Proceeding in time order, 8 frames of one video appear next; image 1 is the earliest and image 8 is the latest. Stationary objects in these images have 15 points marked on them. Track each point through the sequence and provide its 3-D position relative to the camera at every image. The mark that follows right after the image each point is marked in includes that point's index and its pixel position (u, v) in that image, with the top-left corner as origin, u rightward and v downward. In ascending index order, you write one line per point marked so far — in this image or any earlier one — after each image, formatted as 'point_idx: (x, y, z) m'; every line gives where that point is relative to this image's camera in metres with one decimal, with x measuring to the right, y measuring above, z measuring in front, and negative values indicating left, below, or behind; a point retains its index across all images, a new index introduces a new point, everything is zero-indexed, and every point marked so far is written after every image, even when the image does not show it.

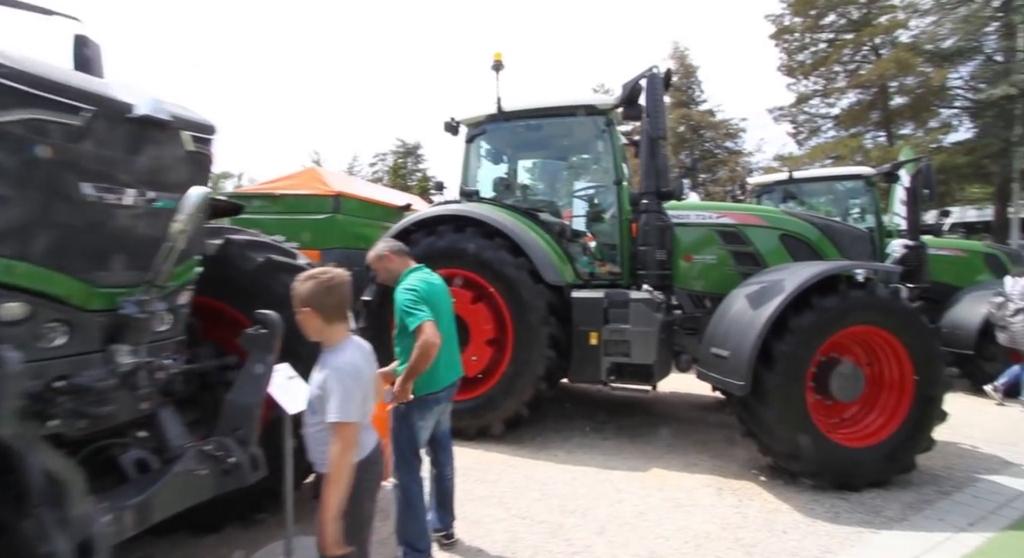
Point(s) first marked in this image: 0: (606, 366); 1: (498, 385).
0: (+0.6, -0.6, +3.6) m
1: (-0.1, -0.8, +3.8) m
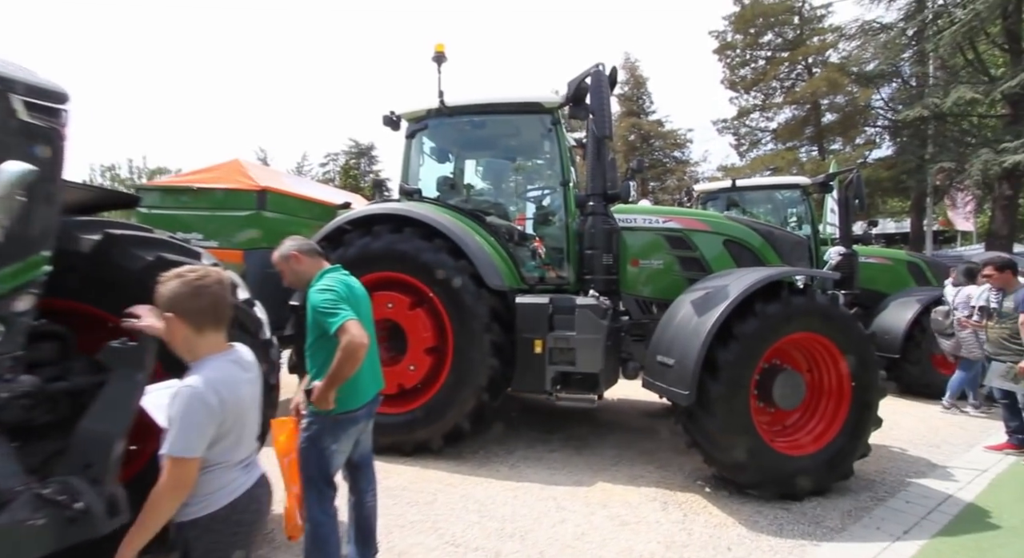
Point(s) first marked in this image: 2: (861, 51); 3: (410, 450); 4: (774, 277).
0: (+0.3, -0.6, +3.5) m
1: (-0.5, -0.8, +3.6) m
2: (+10.7, +7.1, +16.4) m
3: (-0.7, -1.2, +3.6) m
4: (+1.5, 0.0, +3.1) m
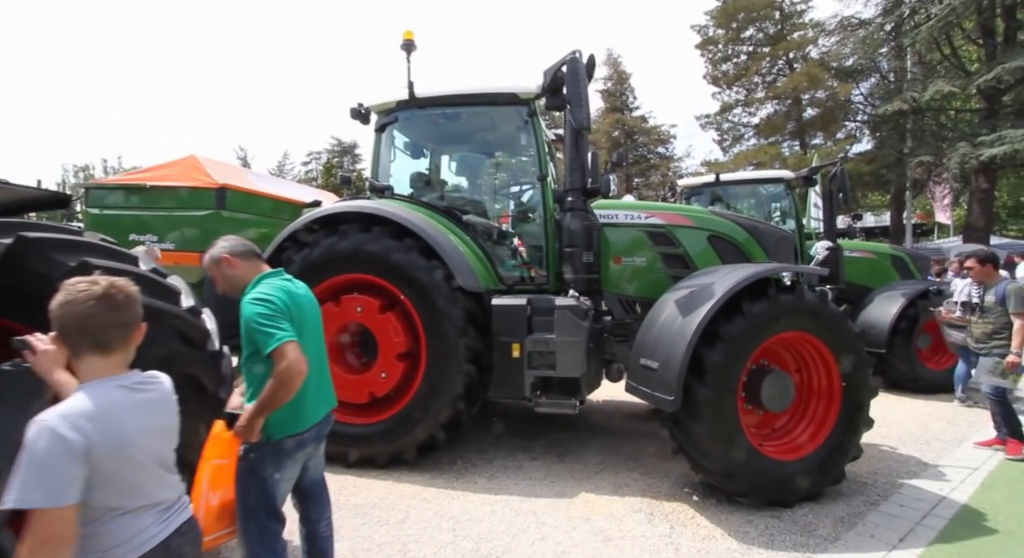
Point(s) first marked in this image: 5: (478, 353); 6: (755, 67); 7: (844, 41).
0: (+0.1, -0.6, +3.3) m
1: (-0.6, -0.8, +3.4) m
2: (+10.2, +7.2, +16.5) m
3: (-0.8, -1.2, +3.4) m
4: (+1.4, 0.0, +2.9) m
5: (-0.2, -0.5, +3.3) m
6: (+8.0, +7.2, +17.7) m
7: (+10.2, +7.4, +16.5) m
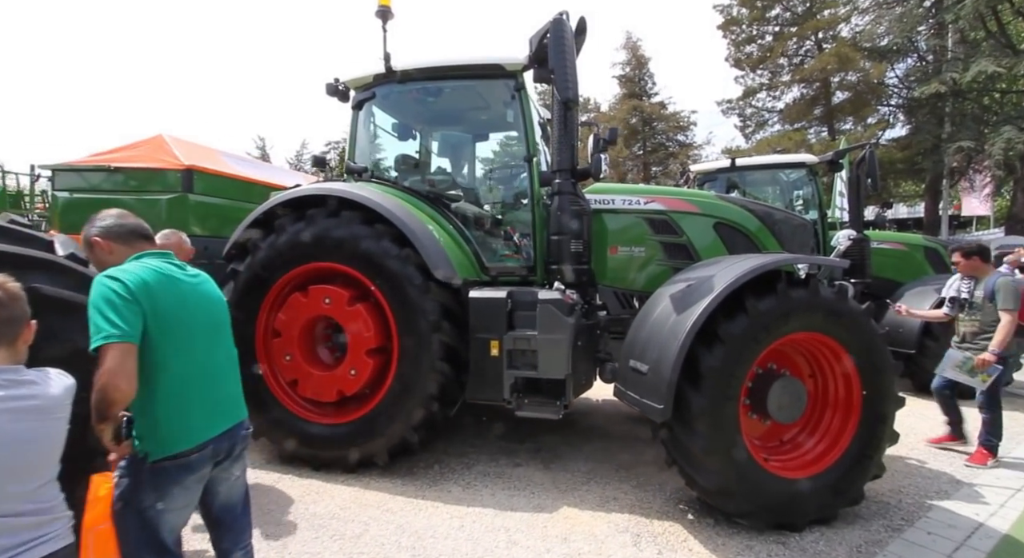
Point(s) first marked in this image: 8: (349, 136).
0: (0.0, -0.6, +3.0) m
1: (-0.8, -0.7, +3.1) m
2: (+10.6, +7.4, +15.6) m
3: (-1.0, -1.1, +3.2) m
4: (+1.2, +0.1, +2.6) m
5: (-0.3, -0.4, +3.0) m
6: (+8.5, +7.4, +16.9) m
7: (+10.7, +7.6, +15.6) m
8: (-1.2, +1.0, +3.8) m
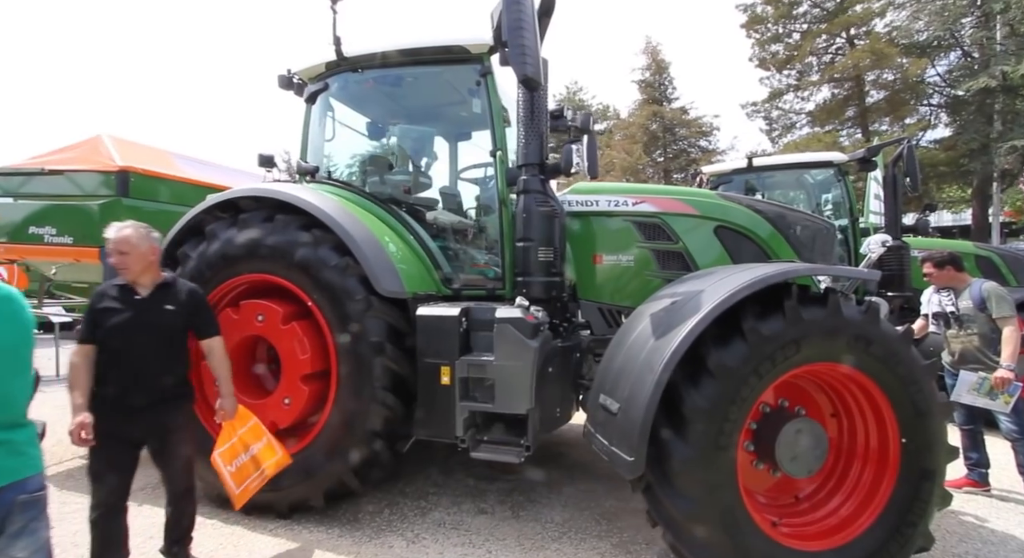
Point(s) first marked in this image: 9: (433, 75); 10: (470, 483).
0: (-0.2, -0.6, +2.5) m
1: (-1.0, -0.8, +2.7) m
2: (+11.1, +7.1, +14.7) m
3: (-1.2, -1.2, +2.7) m
4: (+1.0, 0.0, +2.0) m
5: (-0.5, -0.5, +2.6) m
6: (+9.0, +7.0, +16.1) m
7: (+11.1, +7.3, +14.7) m
8: (-1.4, +1.0, +3.5) m
9: (-0.5, +1.2, +3.1) m
10: (-0.2, -1.2, +3.2) m
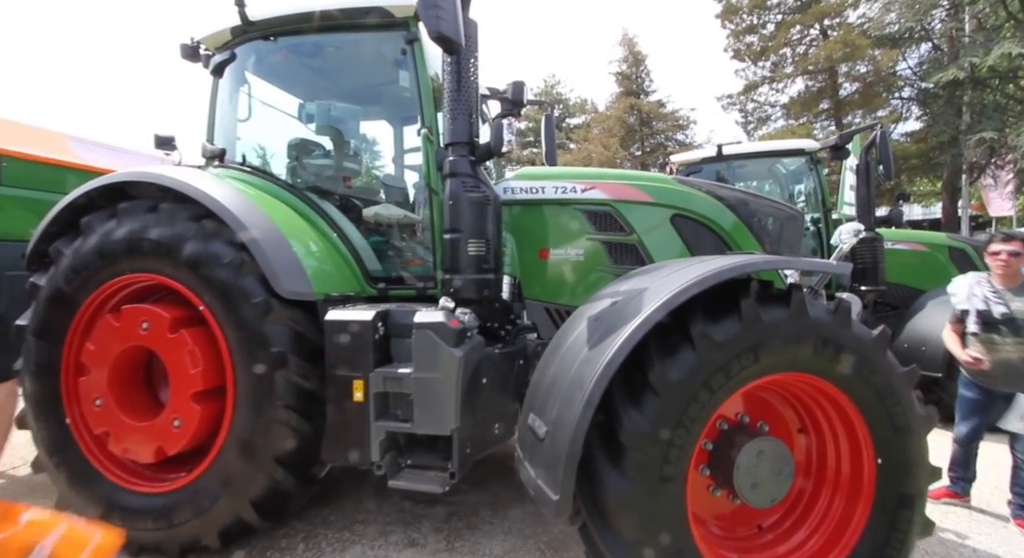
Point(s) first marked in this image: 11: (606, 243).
0: (-0.5, -0.6, +2.1) m
1: (-1.3, -0.8, +2.3) m
2: (+10.3, +7.3, +14.7) m
3: (-1.5, -1.2, +2.4) m
4: (+0.7, 0.0, +1.7) m
5: (-0.8, -0.5, +2.2) m
6: (+8.2, +7.2, +16.0) m
7: (+10.3, +7.5, +14.7) m
8: (-1.7, +1.0, +3.0) m
9: (-0.8, +1.2, +2.7) m
10: (-0.6, -1.2, +2.8) m
11: (+0.5, +0.2, +2.7) m
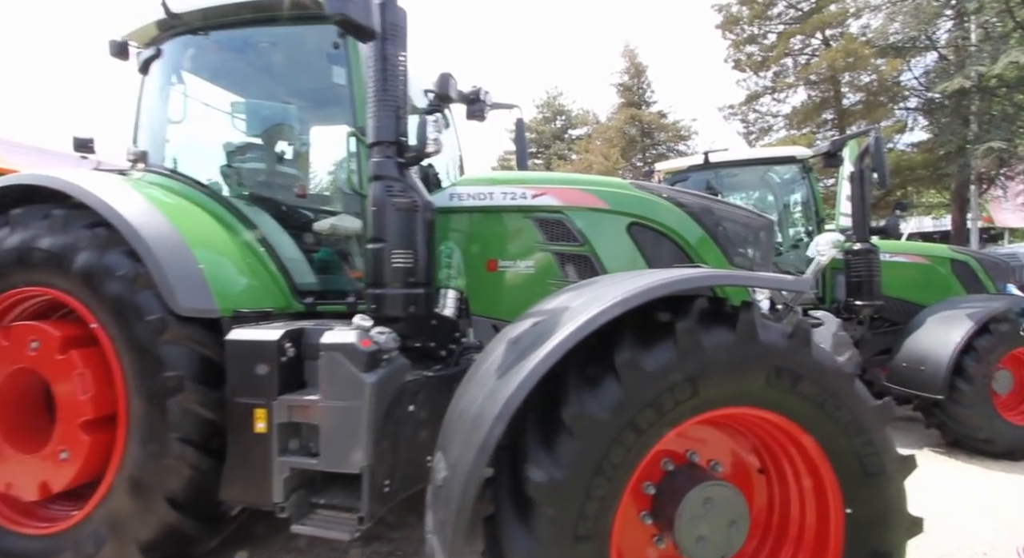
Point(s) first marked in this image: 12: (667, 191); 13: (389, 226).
0: (-0.8, -0.7, +1.9) m
1: (-1.6, -0.9, +2.0) m
2: (+10.2, +6.9, +14.5) m
3: (-1.7, -1.2, +2.1) m
4: (+0.4, 0.0, +1.4) m
5: (-1.1, -0.5, +2.0) m
6: (+8.1, +6.8, +15.8) m
7: (+10.2, +7.1, +14.4) m
8: (-2.0, +0.9, +2.8) m
9: (-1.1, +1.1, +2.5) m
10: (-0.8, -1.3, +2.6) m
11: (+0.2, +0.1, +2.5) m
12: (+0.8, +0.4, +2.6) m
13: (-0.5, +0.2, +2.1) m
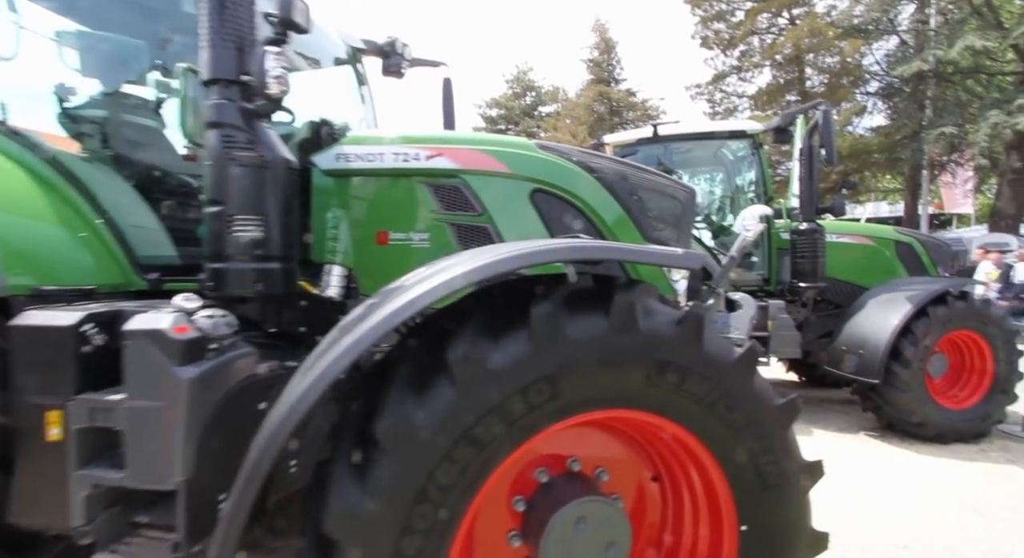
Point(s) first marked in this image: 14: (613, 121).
0: (-1.2, -0.6, +1.5) m
1: (-2.0, -0.8, +1.7) m
2: (+9.1, +7.4, +14.4) m
3: (-2.2, -1.1, +1.7) m
4: (0.0, 0.0, +1.1) m
5: (-1.5, -0.4, +1.6) m
6: (+7.0, +7.4, +15.6) m
7: (+9.2, +7.6, +14.4) m
8: (-2.4, +1.0, +2.4) m
9: (-1.5, +1.3, +2.1) m
10: (-1.3, -1.2, +2.2) m
11: (-0.2, +0.2, +2.1) m
12: (+0.3, +0.5, +2.3) m
13: (-0.9, +0.3, +1.7) m
14: (+3.5, +5.8, +19.6) m
